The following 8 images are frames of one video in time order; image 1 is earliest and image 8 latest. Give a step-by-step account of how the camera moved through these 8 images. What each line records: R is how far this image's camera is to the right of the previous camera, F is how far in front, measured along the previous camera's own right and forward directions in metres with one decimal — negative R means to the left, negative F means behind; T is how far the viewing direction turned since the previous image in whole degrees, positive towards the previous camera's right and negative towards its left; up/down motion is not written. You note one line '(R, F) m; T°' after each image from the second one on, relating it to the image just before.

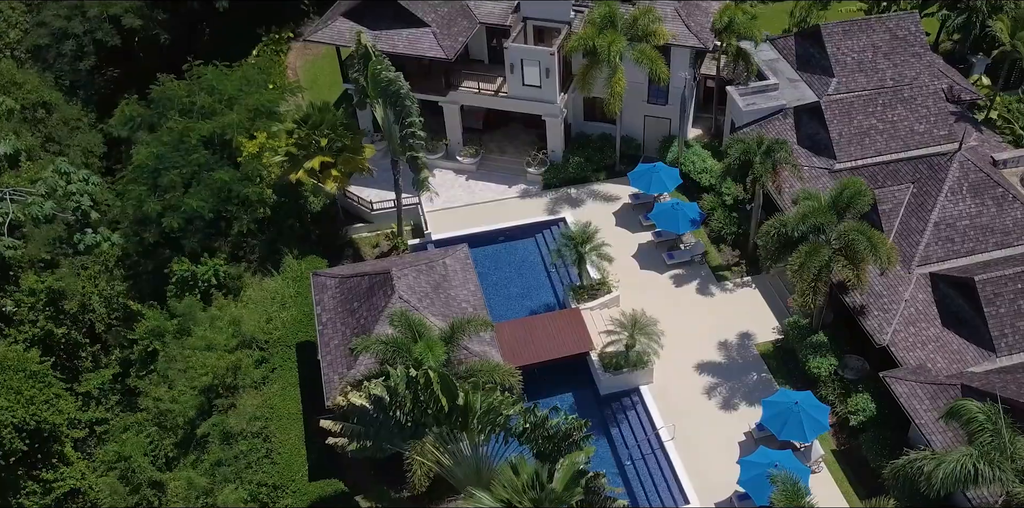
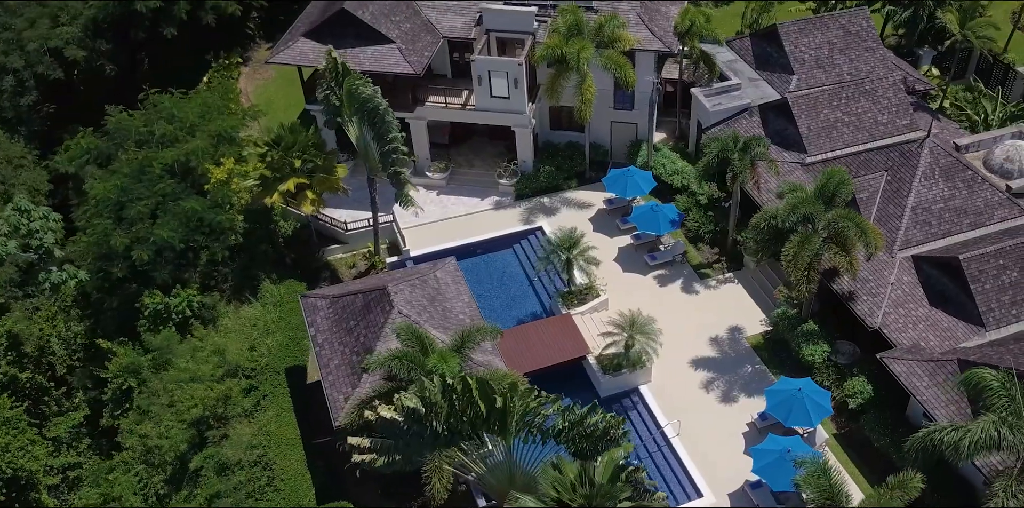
(-2.3, +0.1) m; +5°
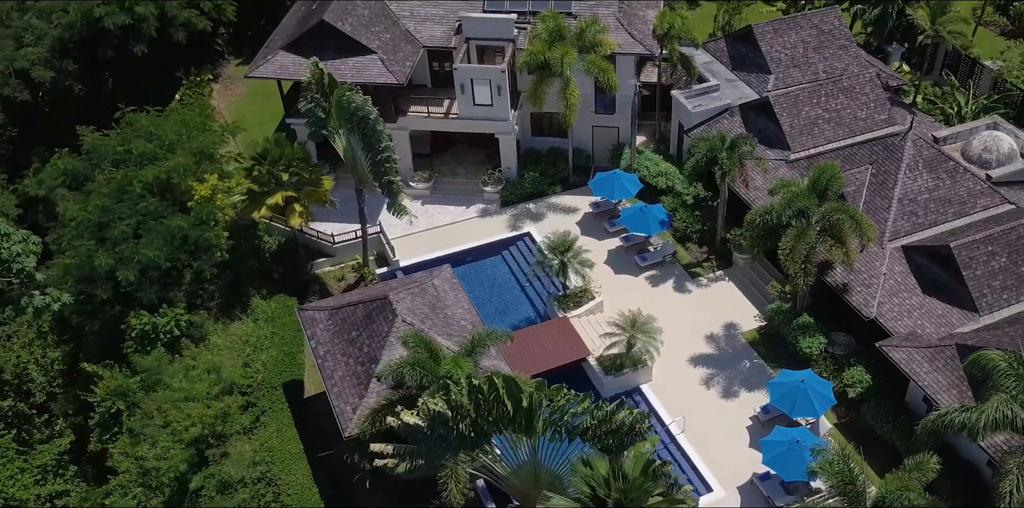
(-1.5, 0.0) m; +3°
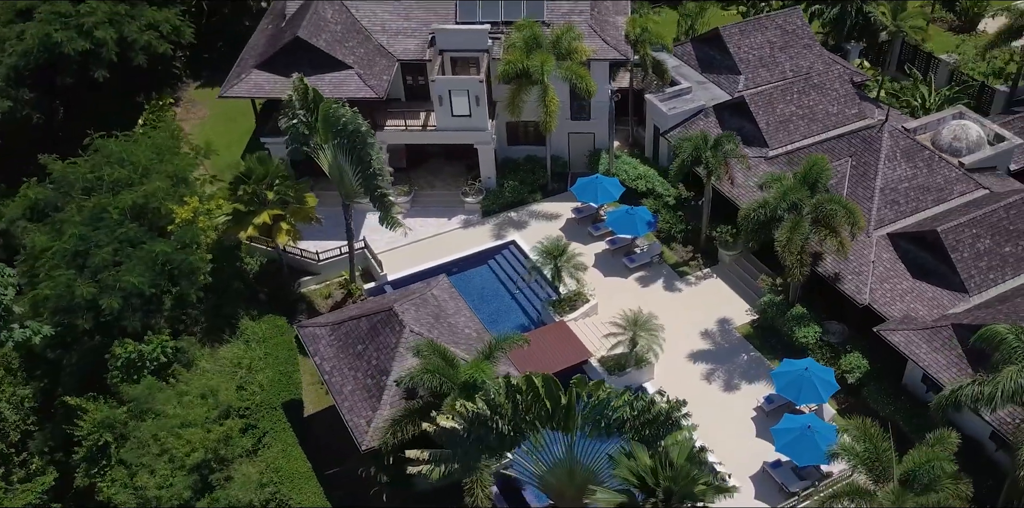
(-2.2, 0.0) m; +4°
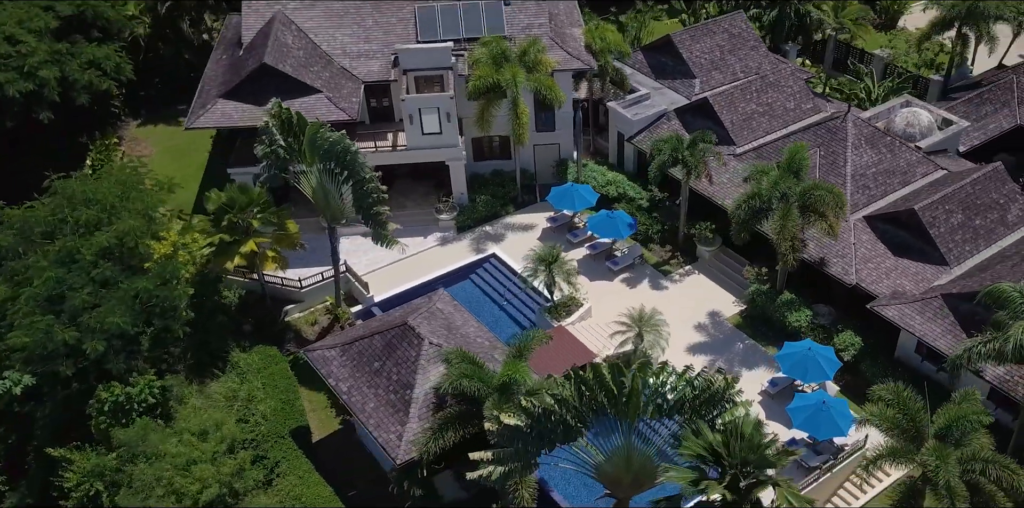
(-3.6, -0.1) m; +6°
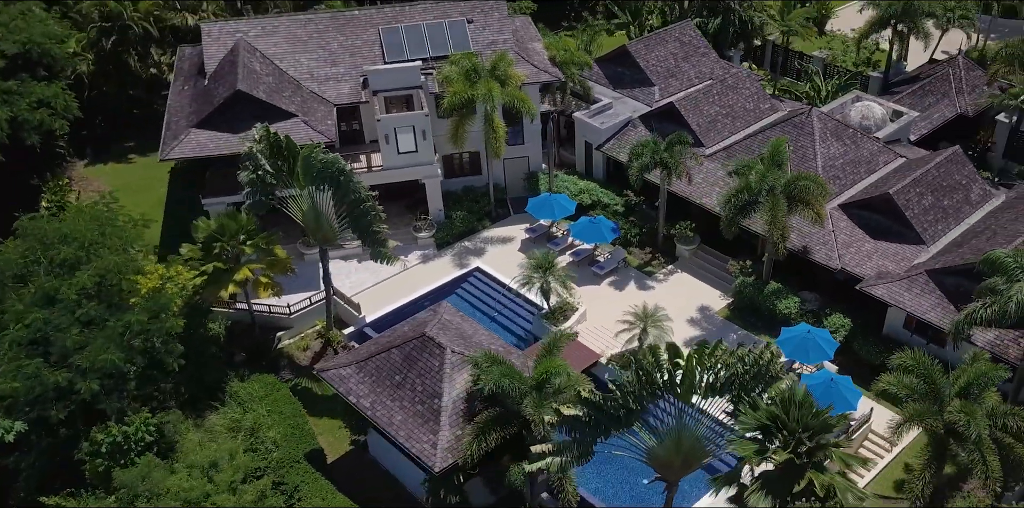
(-3.5, -0.3) m; +6°
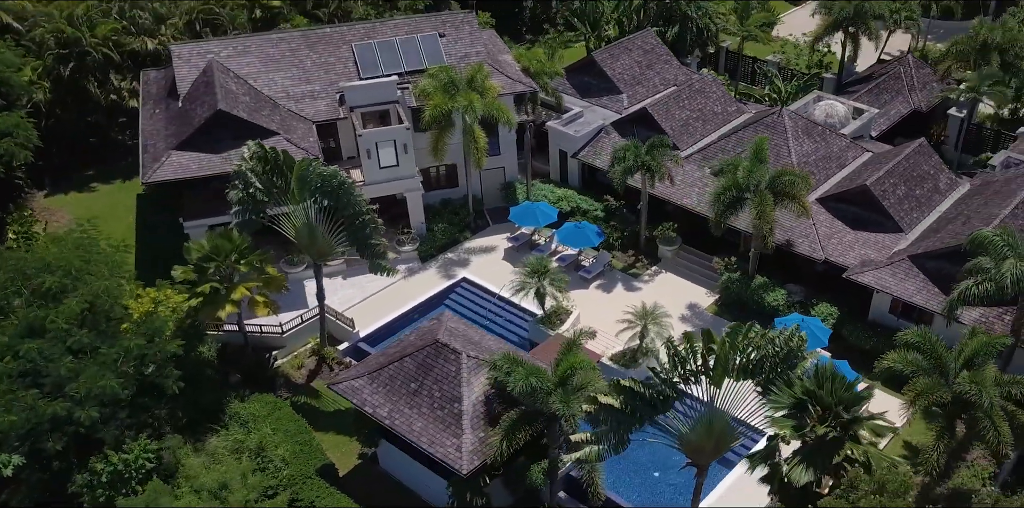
(-2.7, -0.3) m; +5°
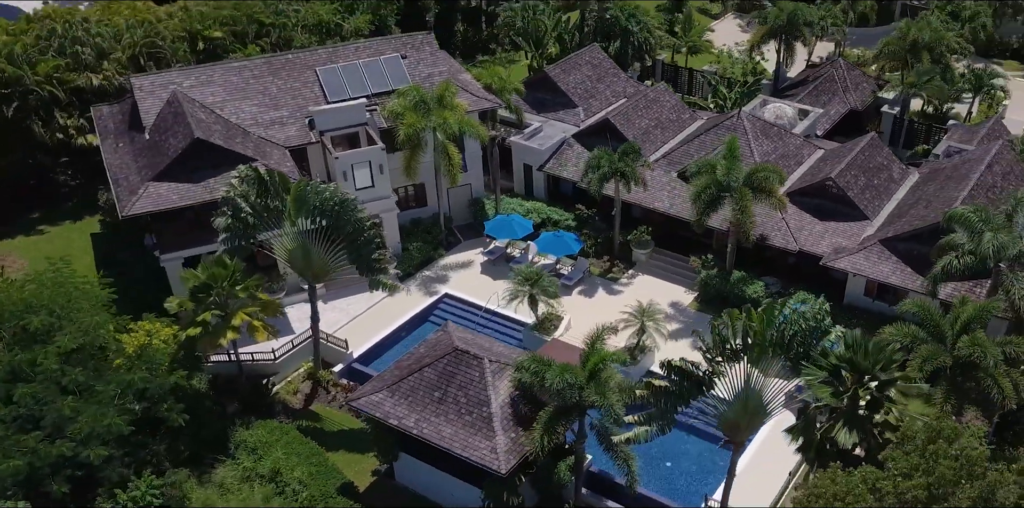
(-3.9, -0.5) m; +7°
